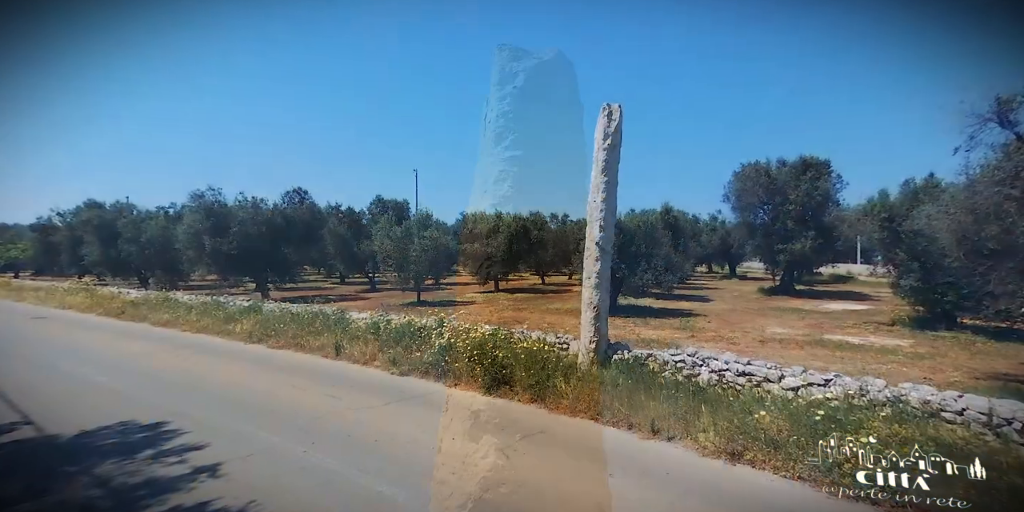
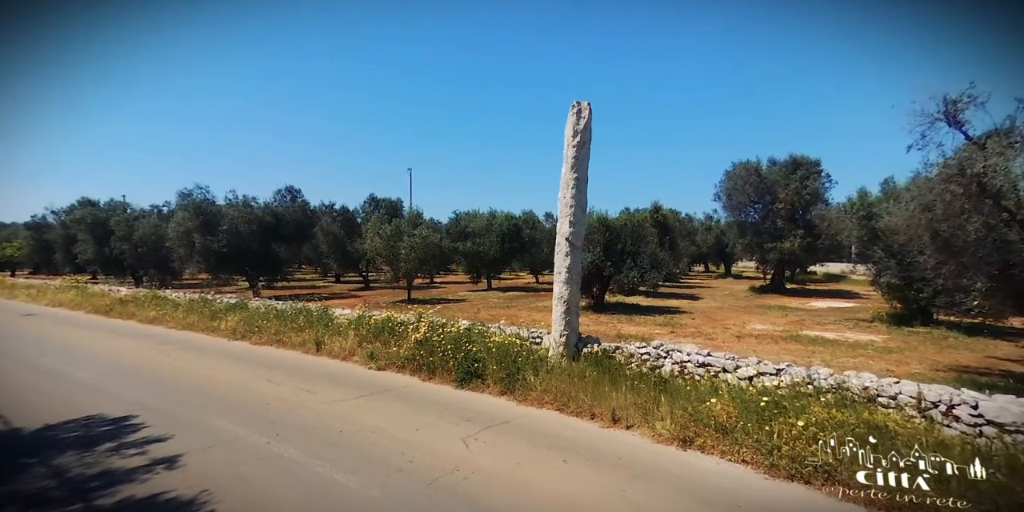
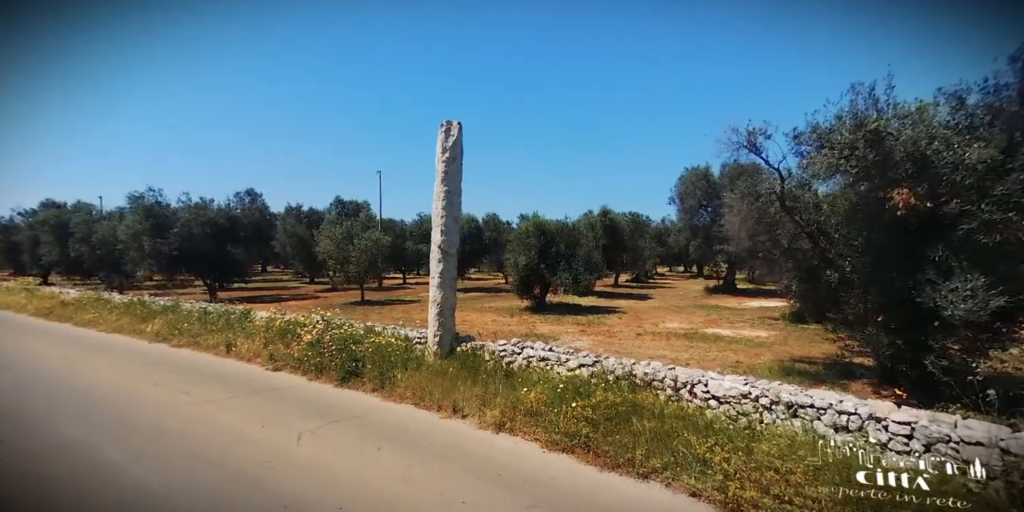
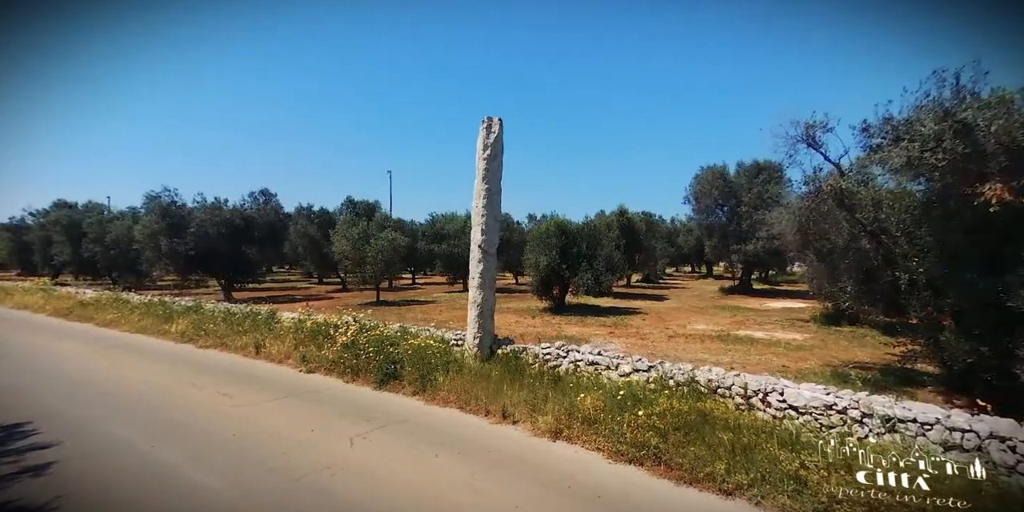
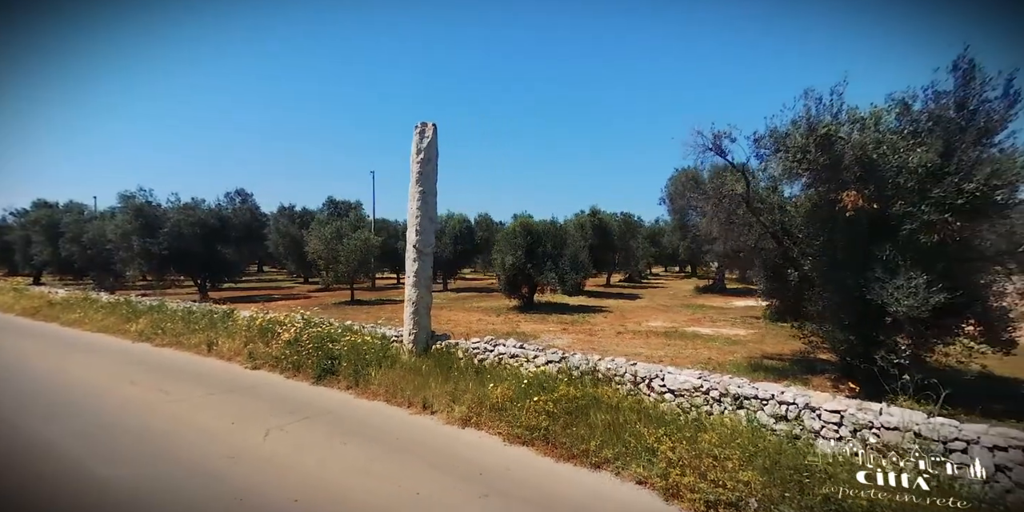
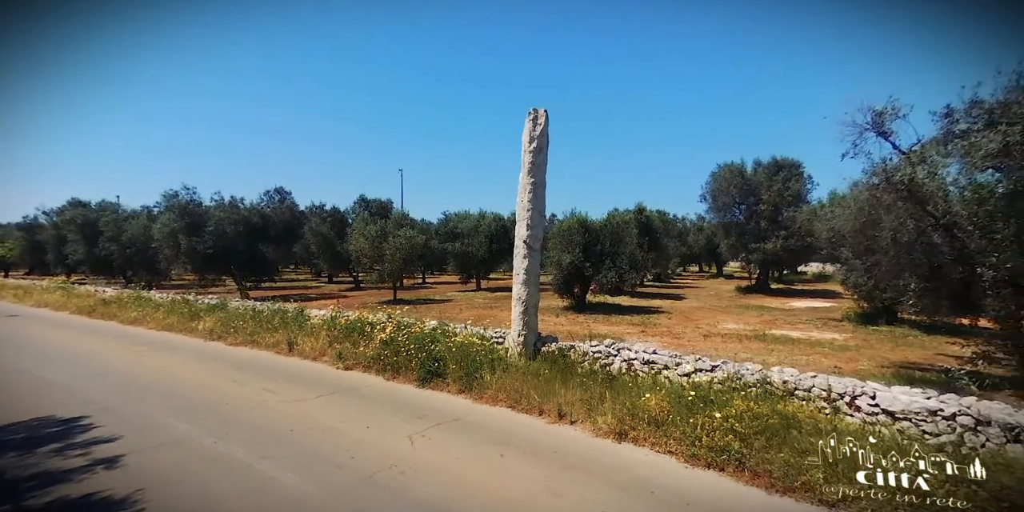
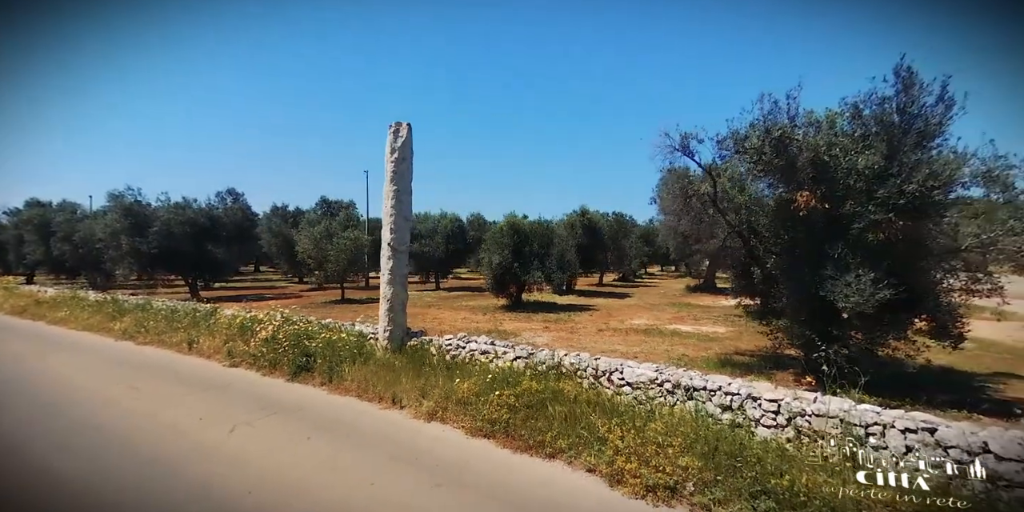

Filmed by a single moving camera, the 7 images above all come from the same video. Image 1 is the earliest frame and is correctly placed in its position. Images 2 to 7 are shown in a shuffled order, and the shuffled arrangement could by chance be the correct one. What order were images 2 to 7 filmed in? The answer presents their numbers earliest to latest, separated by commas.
2, 6, 4, 3, 5, 7
